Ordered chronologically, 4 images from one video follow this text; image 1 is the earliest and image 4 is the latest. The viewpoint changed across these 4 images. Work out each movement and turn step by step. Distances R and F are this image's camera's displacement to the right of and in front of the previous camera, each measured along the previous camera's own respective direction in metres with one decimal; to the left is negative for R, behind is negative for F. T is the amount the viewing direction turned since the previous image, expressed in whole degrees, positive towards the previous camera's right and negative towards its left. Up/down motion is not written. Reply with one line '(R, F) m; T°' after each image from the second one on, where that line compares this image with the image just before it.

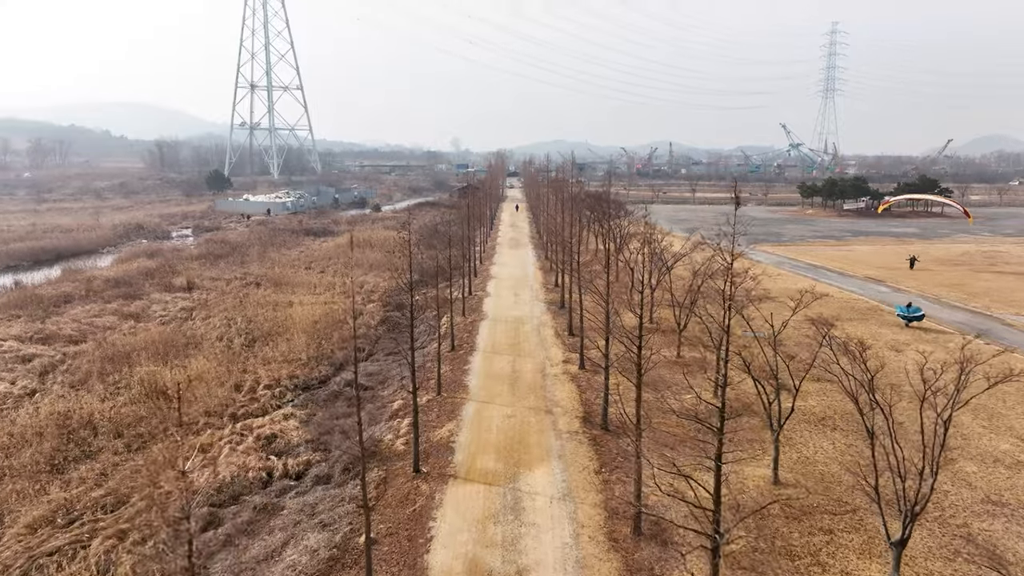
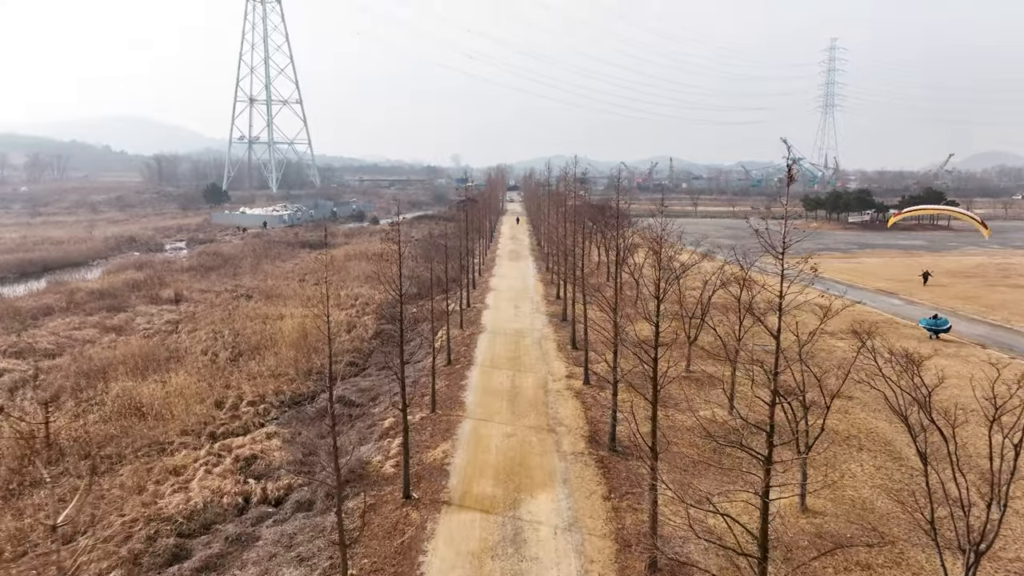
(0.0, +1.1) m; 0°
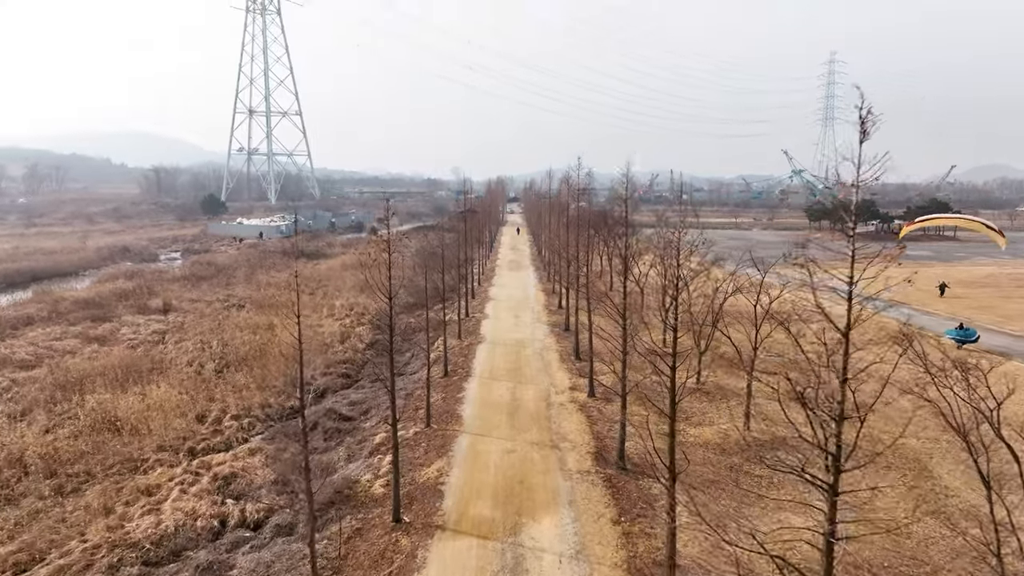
(0.0, +1.0) m; 0°
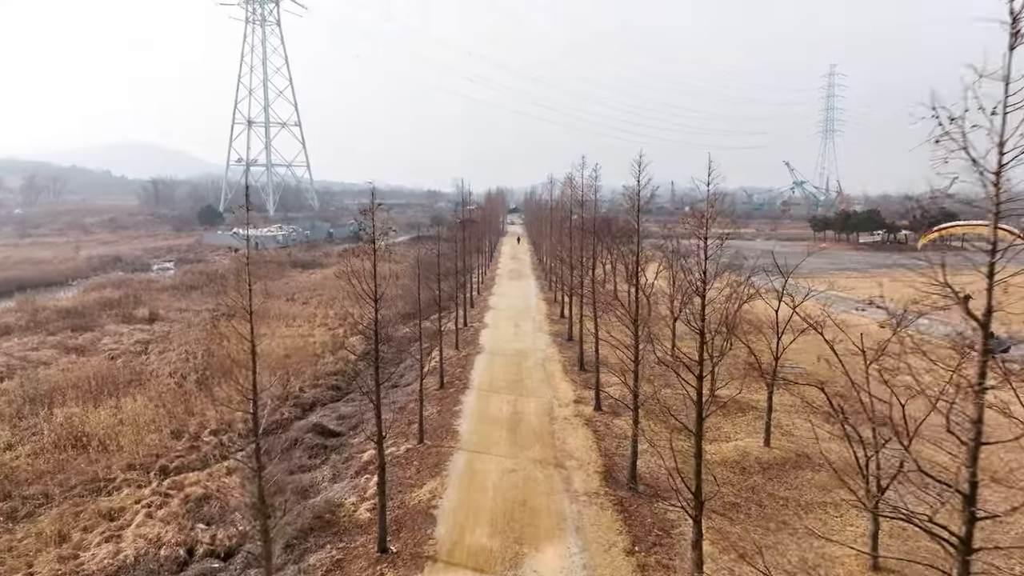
(0.0, +1.1) m; 0°
